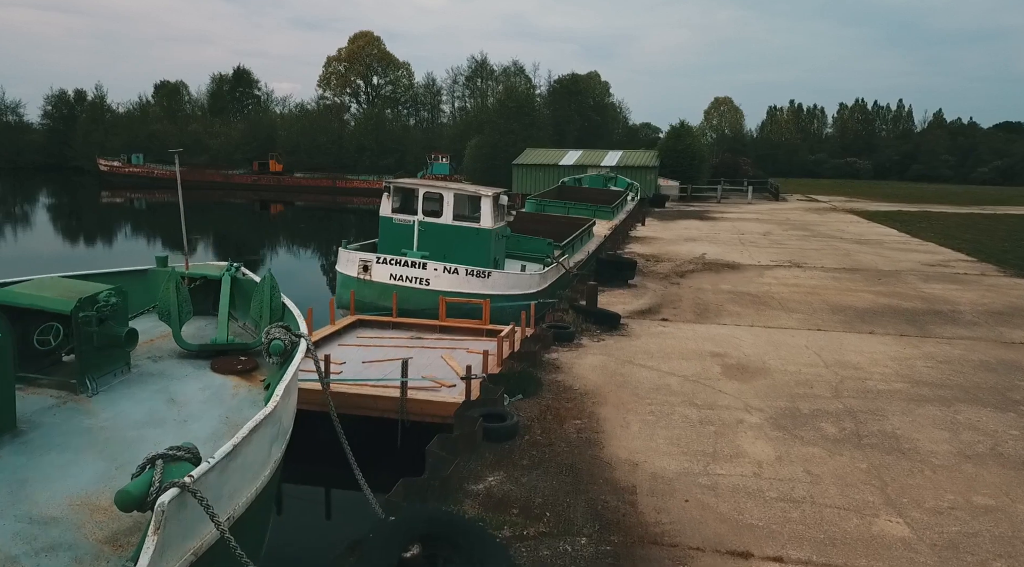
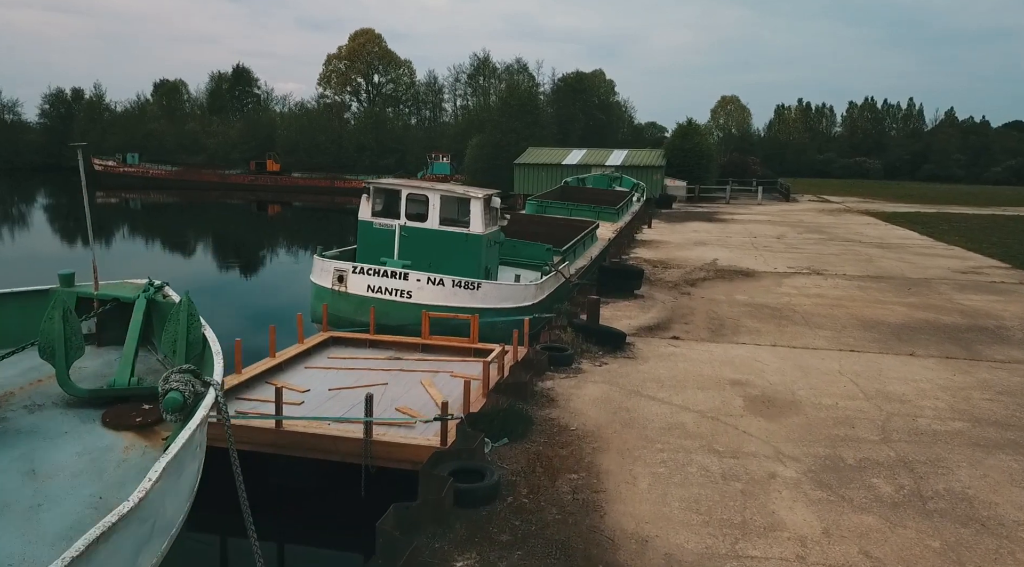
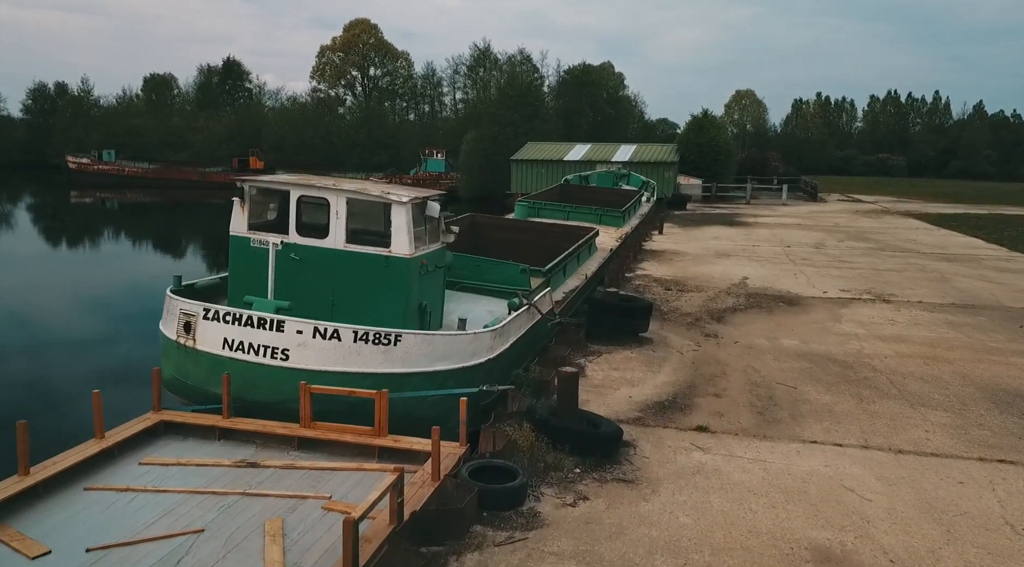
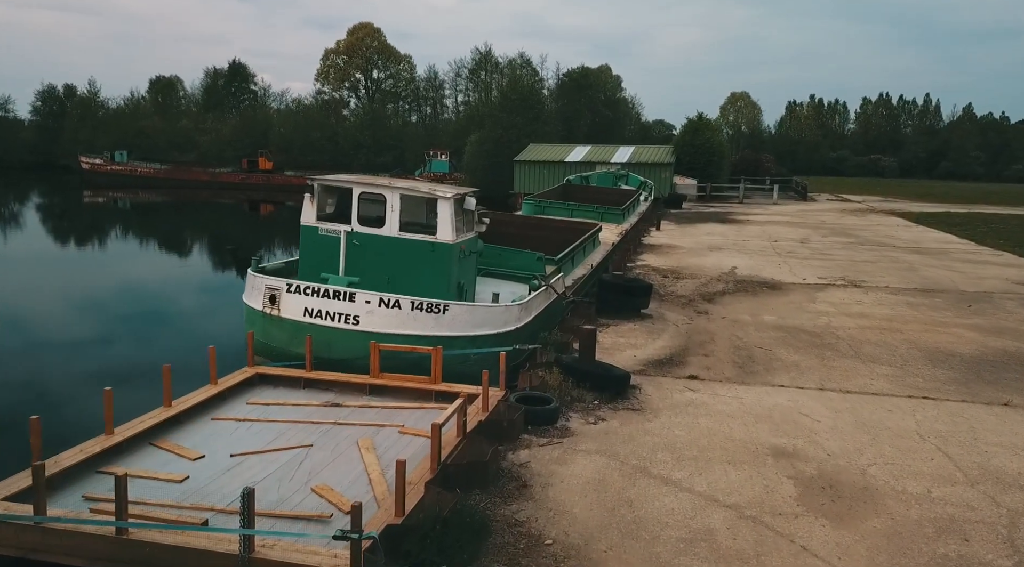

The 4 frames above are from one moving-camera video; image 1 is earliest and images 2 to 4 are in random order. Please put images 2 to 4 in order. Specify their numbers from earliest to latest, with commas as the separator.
2, 4, 3
